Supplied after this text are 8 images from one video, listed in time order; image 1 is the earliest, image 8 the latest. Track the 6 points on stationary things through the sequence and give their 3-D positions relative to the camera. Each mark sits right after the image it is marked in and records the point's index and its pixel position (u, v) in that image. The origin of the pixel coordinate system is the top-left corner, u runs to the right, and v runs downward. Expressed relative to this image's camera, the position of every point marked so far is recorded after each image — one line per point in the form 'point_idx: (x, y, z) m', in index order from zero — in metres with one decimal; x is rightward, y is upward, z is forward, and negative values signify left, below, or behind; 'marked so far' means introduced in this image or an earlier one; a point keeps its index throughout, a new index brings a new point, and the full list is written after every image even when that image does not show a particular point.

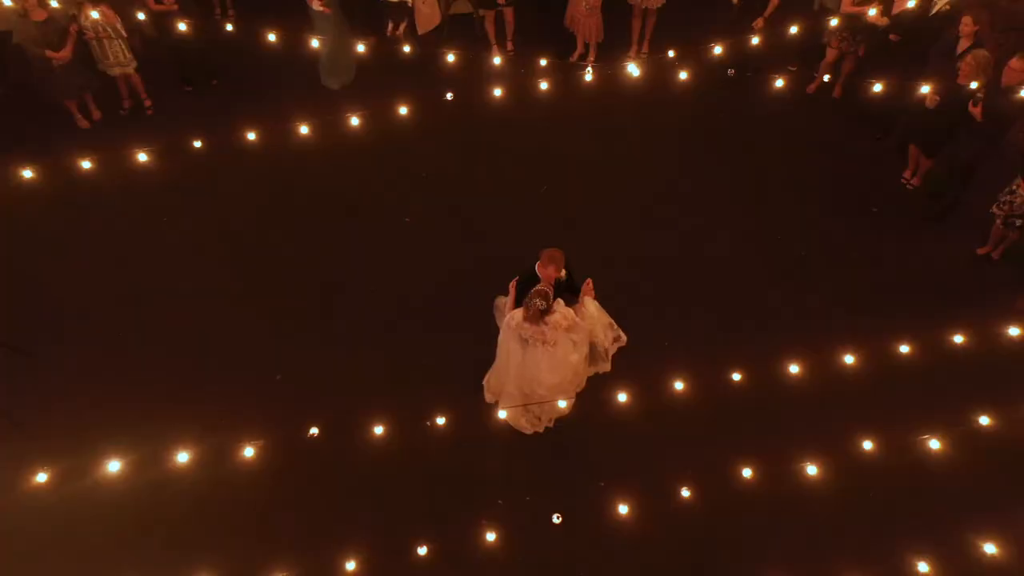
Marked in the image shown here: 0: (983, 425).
0: (+1.9, -0.5, +3.2) m
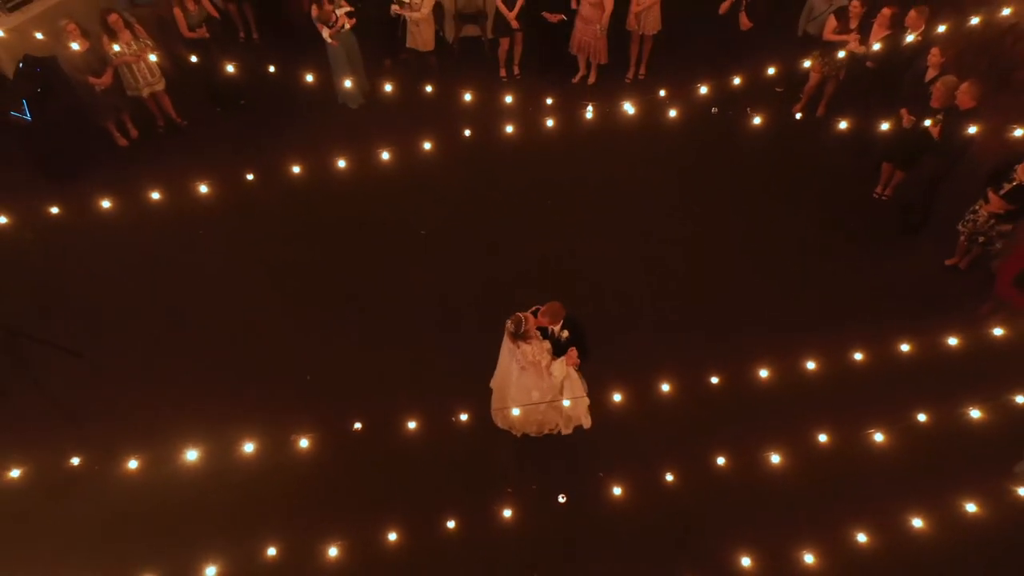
0: (+1.9, -0.6, +3.8) m
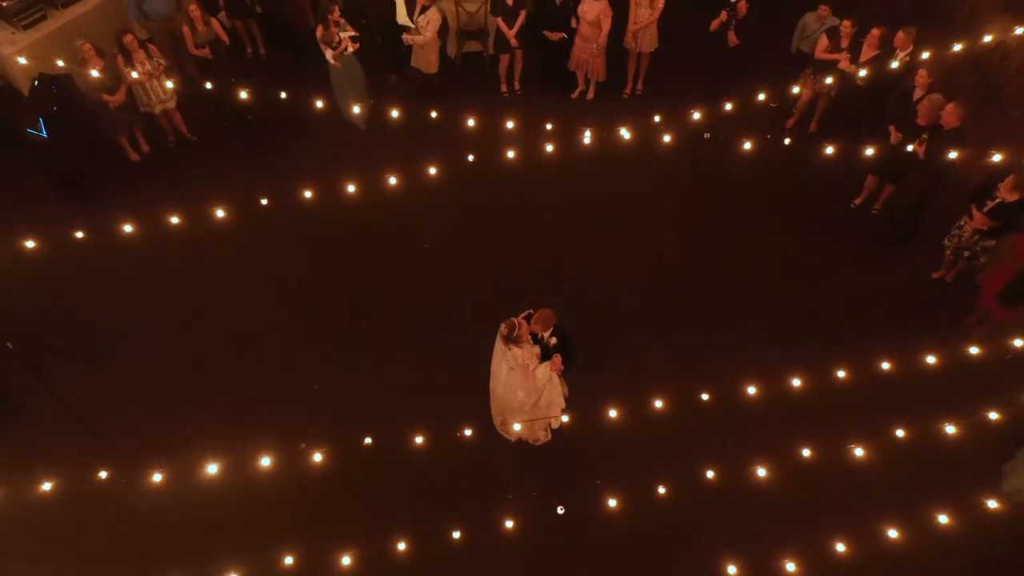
0: (+1.9, -0.7, +4.0) m
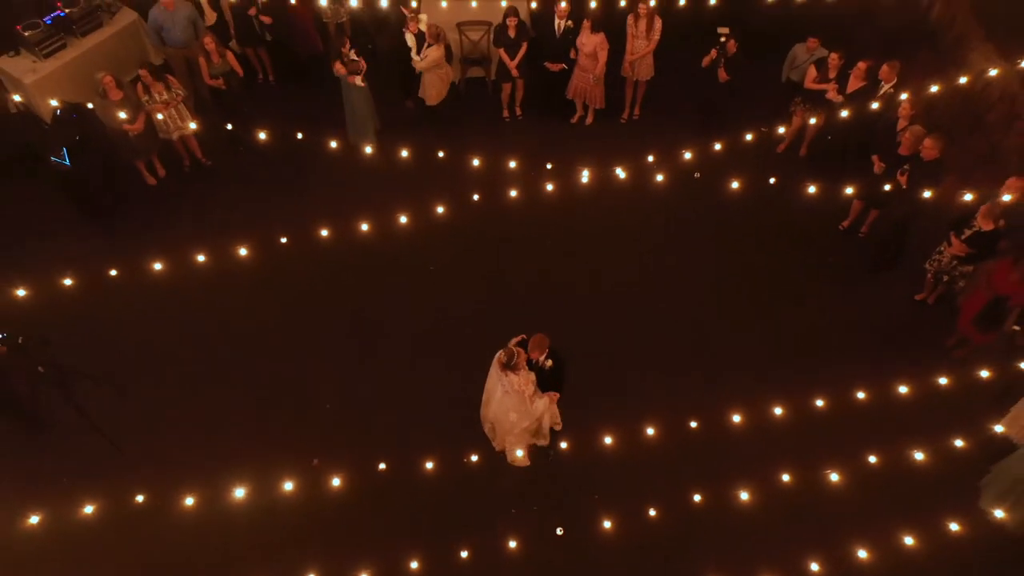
0: (+1.9, -0.9, +4.3) m
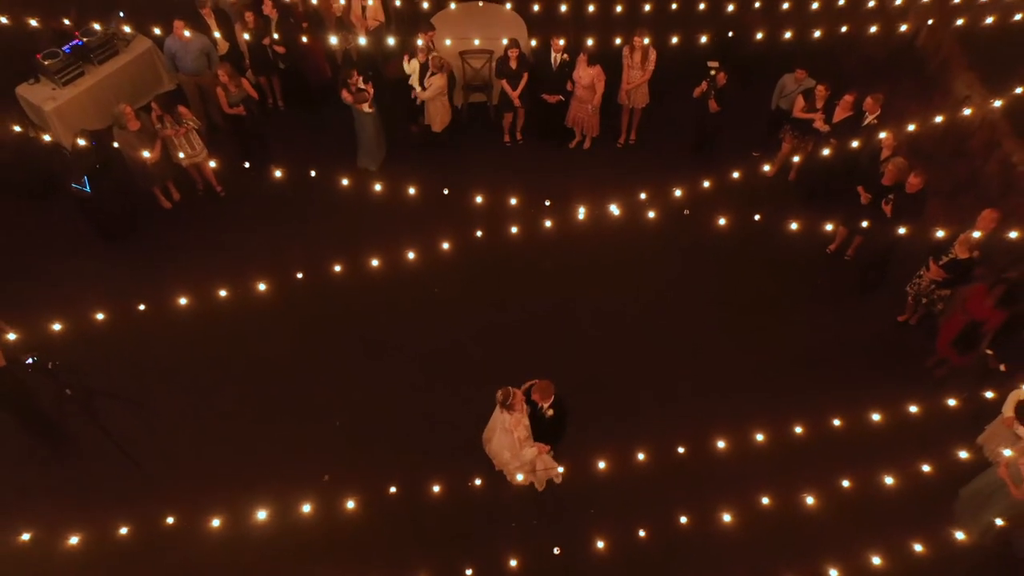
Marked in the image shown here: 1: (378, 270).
0: (+1.9, -1.2, +4.7) m
1: (-1.0, +0.1, +5.9) m
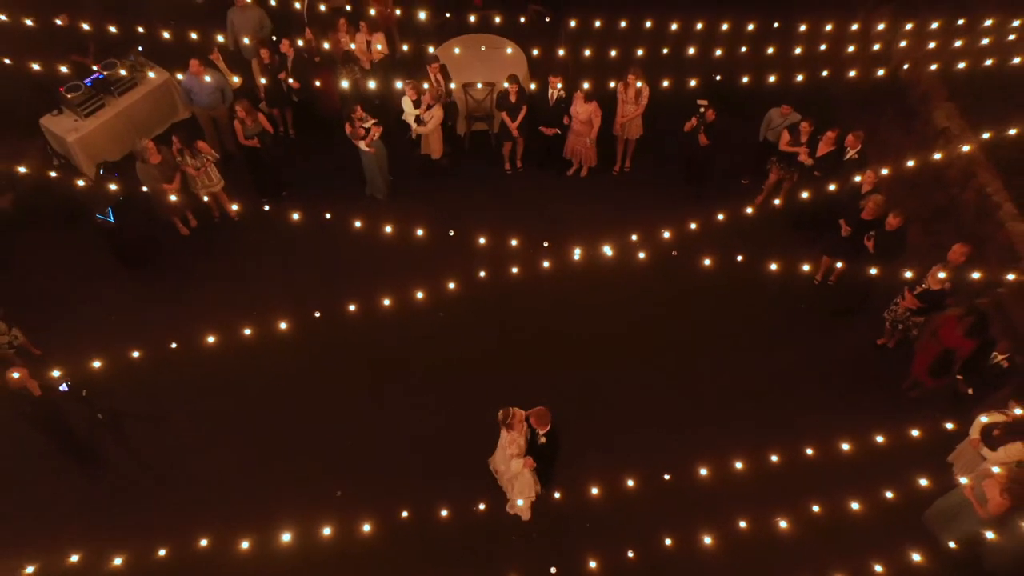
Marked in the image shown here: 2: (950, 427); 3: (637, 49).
0: (+2.0, -1.4, +5.2) m
1: (-1.0, -0.1, +6.3) m
2: (+3.1, -1.0, +5.6) m
3: (+1.3, +2.5, +8.6) m
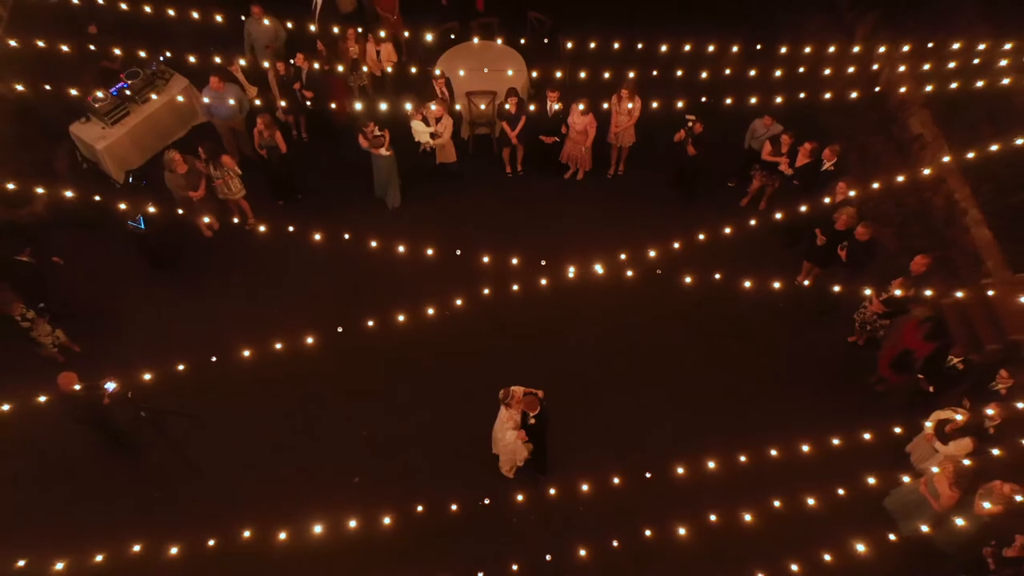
0: (+2.0, -1.6, +5.9) m
1: (-1.0, -0.3, +7.0) m
2: (+3.1, -1.1, +6.4) m
3: (+1.3, +2.5, +9.1) m
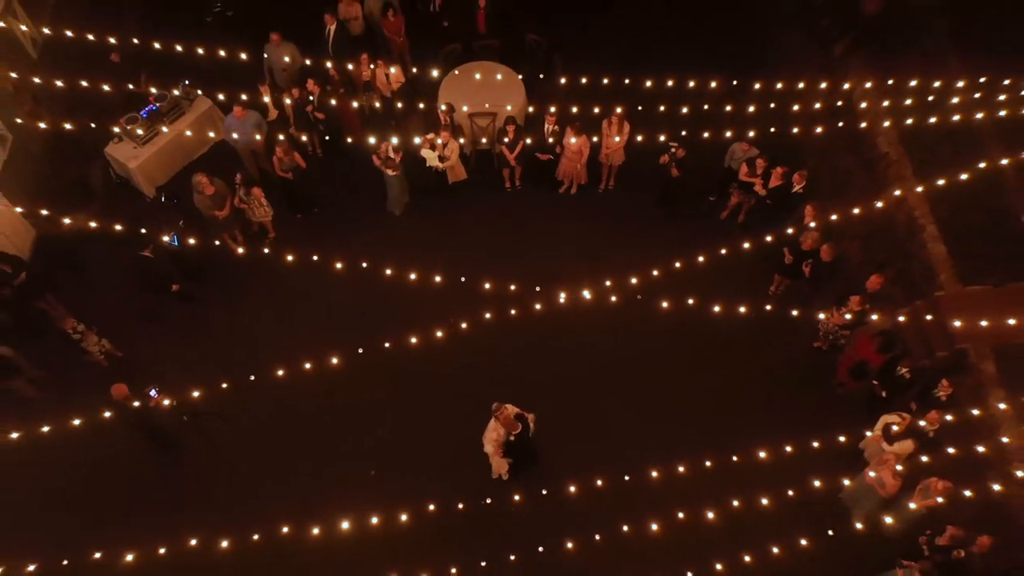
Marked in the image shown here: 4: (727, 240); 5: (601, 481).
0: (+1.9, -1.9, +7.0) m
1: (-1.0, -0.5, +8.0) m
2: (+3.0, -1.4, +7.4) m
3: (+1.3, +2.4, +10.0) m
4: (+2.4, +0.6, +8.8) m
5: (+0.8, -1.7, +7.1) m
